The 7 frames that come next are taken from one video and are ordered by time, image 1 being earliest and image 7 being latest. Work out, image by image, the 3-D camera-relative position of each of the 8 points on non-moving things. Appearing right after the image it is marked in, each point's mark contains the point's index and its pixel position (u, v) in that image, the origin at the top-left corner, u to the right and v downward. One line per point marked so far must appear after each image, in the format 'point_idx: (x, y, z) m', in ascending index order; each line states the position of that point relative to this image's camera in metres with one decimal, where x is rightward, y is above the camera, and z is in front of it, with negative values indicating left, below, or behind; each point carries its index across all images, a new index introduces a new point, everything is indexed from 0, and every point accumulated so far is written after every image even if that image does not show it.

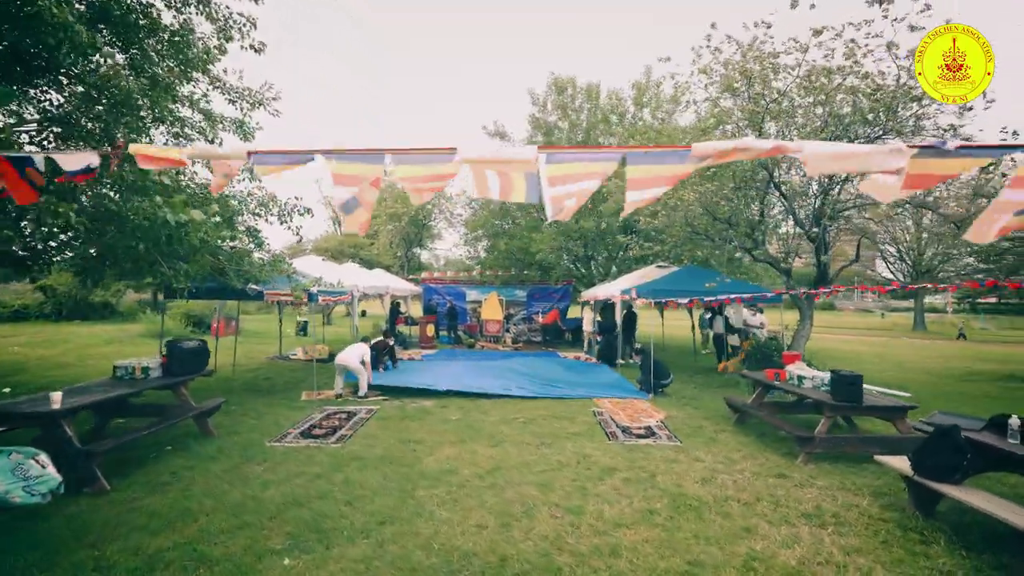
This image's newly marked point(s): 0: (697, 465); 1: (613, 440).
0: (+2.4, -2.3, +6.3) m
1: (+1.6, -2.4, +7.4) m
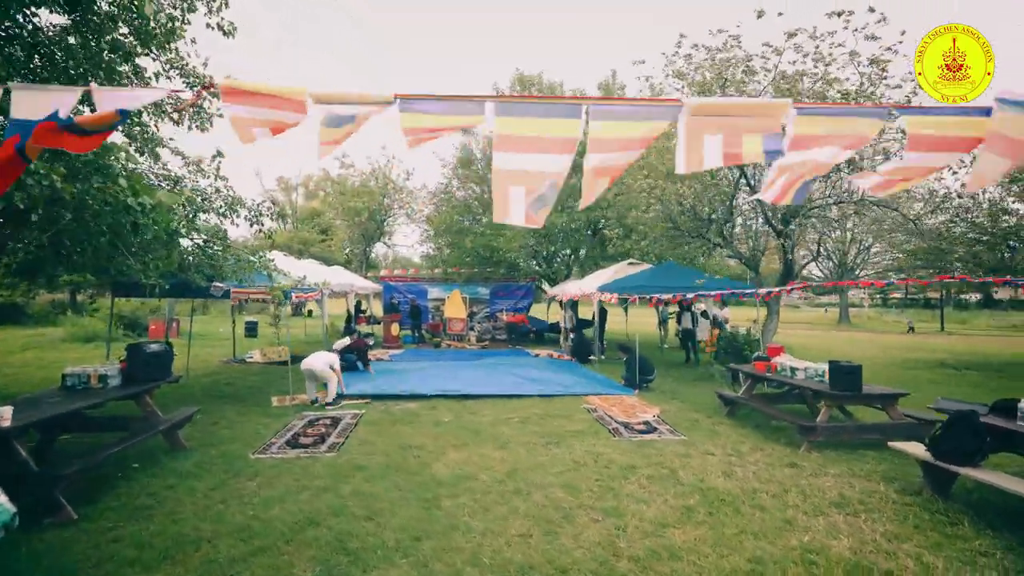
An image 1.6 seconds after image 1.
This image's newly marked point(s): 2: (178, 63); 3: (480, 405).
0: (+2.6, -2.2, +6.2) m
1: (+1.7, -2.3, +7.3) m
2: (-5.7, +3.9, +8.1) m
3: (-0.6, -2.3, +9.3) m
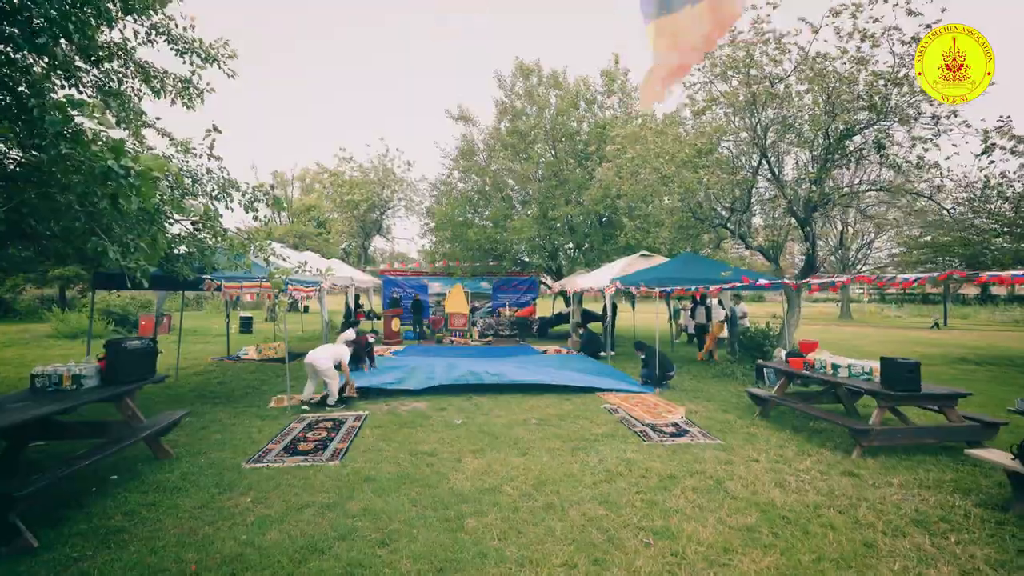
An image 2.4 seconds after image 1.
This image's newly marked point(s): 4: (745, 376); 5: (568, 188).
0: (+2.9, -2.1, +5.6) m
1: (+1.9, -2.1, +6.7) m
2: (-5.4, +4.0, +7.4) m
3: (-0.4, -2.1, +8.7) m
4: (+5.5, -2.1, +11.3) m
5: (+2.2, +3.8, +18.5) m
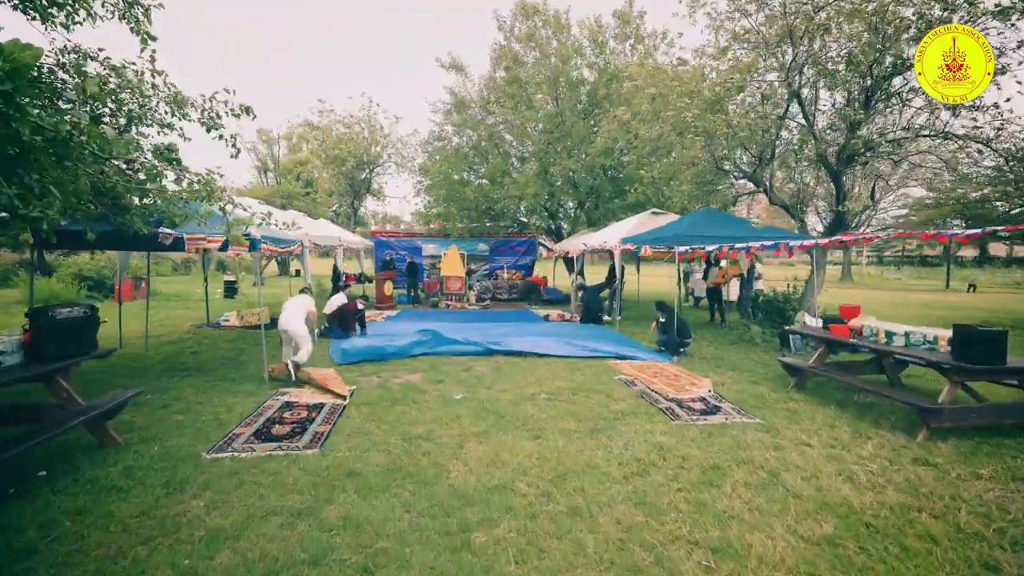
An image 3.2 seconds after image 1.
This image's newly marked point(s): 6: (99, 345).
0: (+3.0, -1.7, +4.8) m
1: (+2.1, -1.6, +5.8) m
2: (-5.4, +4.6, +6.0) m
3: (-0.3, -1.5, +7.8) m
4: (+5.6, -1.2, +10.4) m
5: (+2.1, +5.2, +17.1) m
6: (-8.6, -1.2, +9.9) m
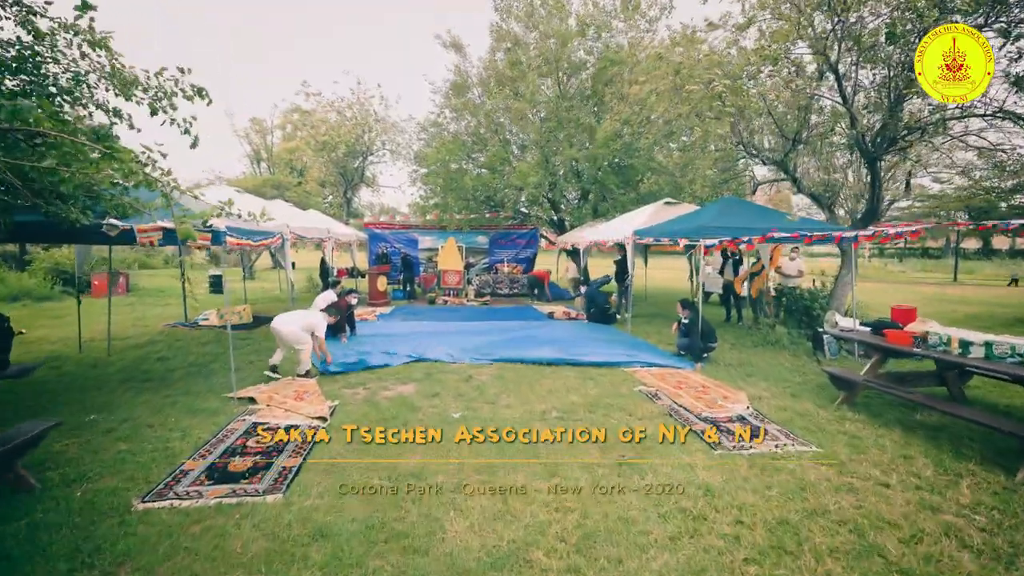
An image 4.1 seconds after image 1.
0: (+3.1, -1.7, +3.8) m
1: (+2.1, -1.6, +4.8) m
2: (-5.3, +4.5, +4.9) m
3: (-0.2, -1.5, +6.8) m
4: (+5.6, -1.1, +9.5) m
5: (+2.2, +5.4, +16.1) m
6: (-8.5, -1.2, +8.9) m
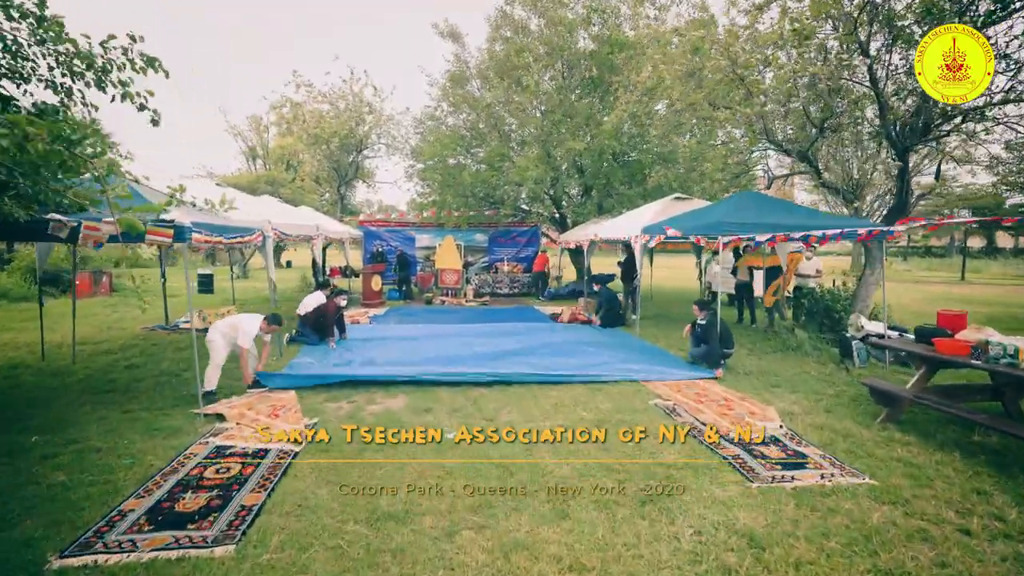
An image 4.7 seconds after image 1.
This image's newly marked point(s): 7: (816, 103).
0: (+3.1, -1.7, +3.1) m
1: (+2.2, -1.7, +4.1) m
2: (-5.2, +4.5, +4.2) m
3: (-0.2, -1.5, +6.1) m
4: (+5.7, -1.2, +8.8) m
5: (+2.2, +5.4, +15.3) m
6: (-8.5, -1.2, +8.2) m
7: (+6.0, +3.7, +9.5) m
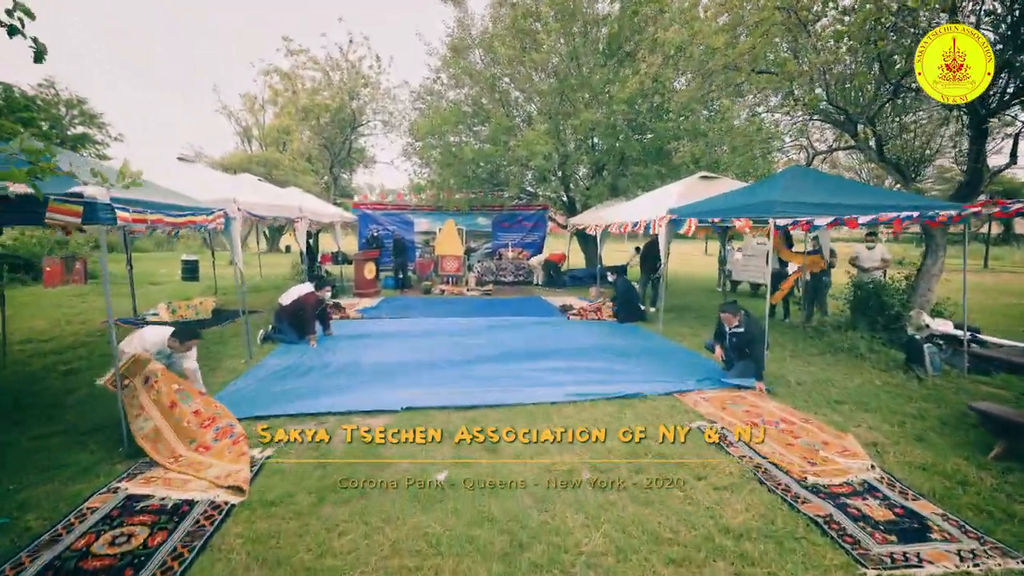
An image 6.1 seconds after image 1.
0: (+3.2, -1.8, +1.9) m
1: (+2.2, -1.7, +2.9) m
2: (-5.2, +4.5, +2.8) m
3: (-0.1, -1.4, +4.9) m
4: (+5.8, -1.0, +7.5) m
5: (+2.4, +5.7, +13.9) m
6: (-8.4, -1.0, +7.0) m
7: (+6.1, +3.8, +8.1) m
